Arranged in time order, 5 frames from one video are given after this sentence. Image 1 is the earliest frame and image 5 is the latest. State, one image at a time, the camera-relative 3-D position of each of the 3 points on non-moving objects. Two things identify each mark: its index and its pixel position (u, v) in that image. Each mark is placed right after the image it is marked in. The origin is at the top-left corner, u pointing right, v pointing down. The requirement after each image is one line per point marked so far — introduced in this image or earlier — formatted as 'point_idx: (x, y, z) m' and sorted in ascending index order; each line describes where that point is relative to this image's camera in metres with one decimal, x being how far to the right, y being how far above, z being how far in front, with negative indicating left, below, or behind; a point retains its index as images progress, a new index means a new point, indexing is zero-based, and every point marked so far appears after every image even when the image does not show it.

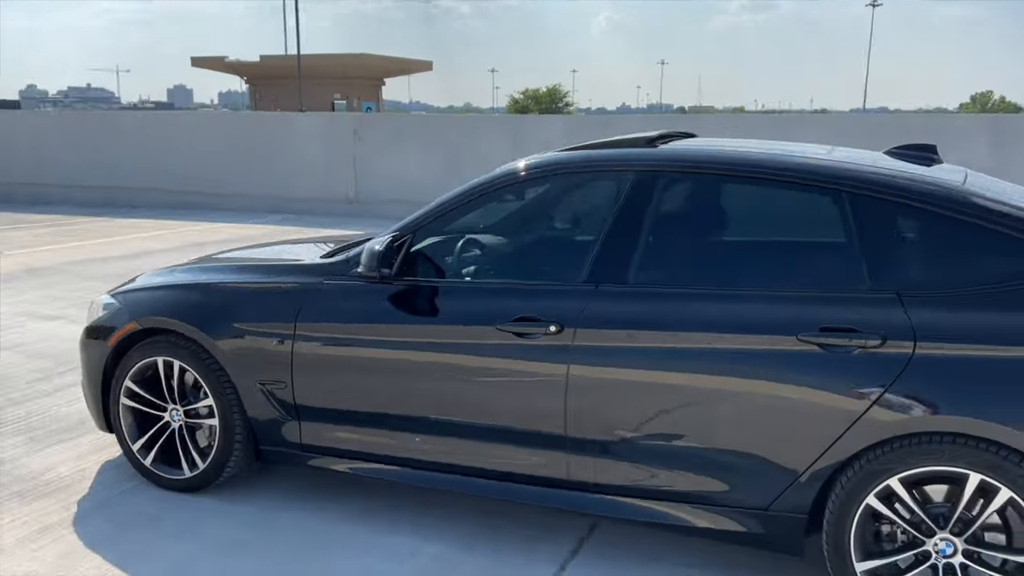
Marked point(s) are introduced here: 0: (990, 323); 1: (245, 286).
0: (+1.4, -0.1, +2.6) m
1: (-1.1, 0.0, +3.6) m
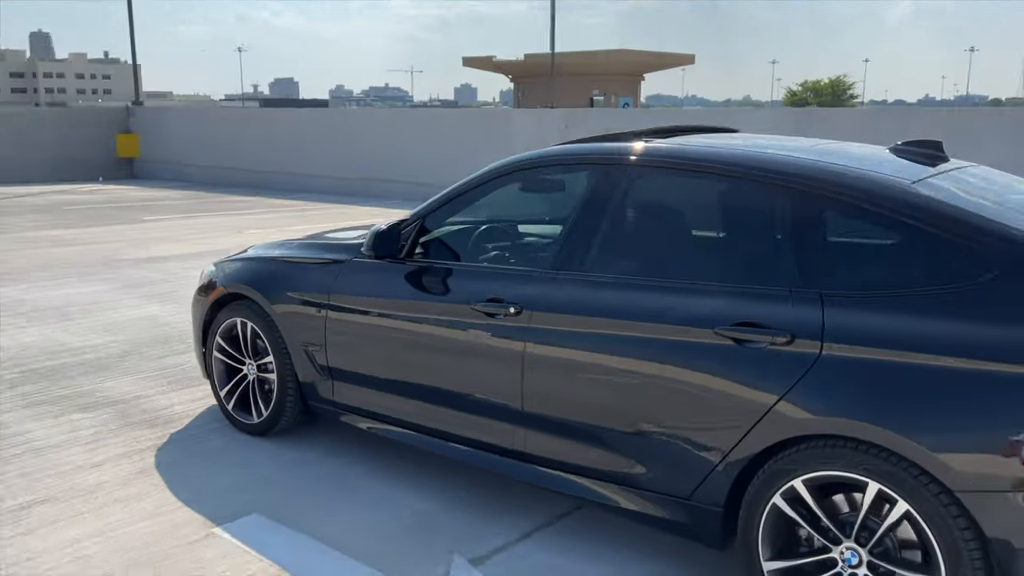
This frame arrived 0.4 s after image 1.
0: (+1.1, -0.1, +2.5) m
1: (-1.0, +0.1, +4.1) m
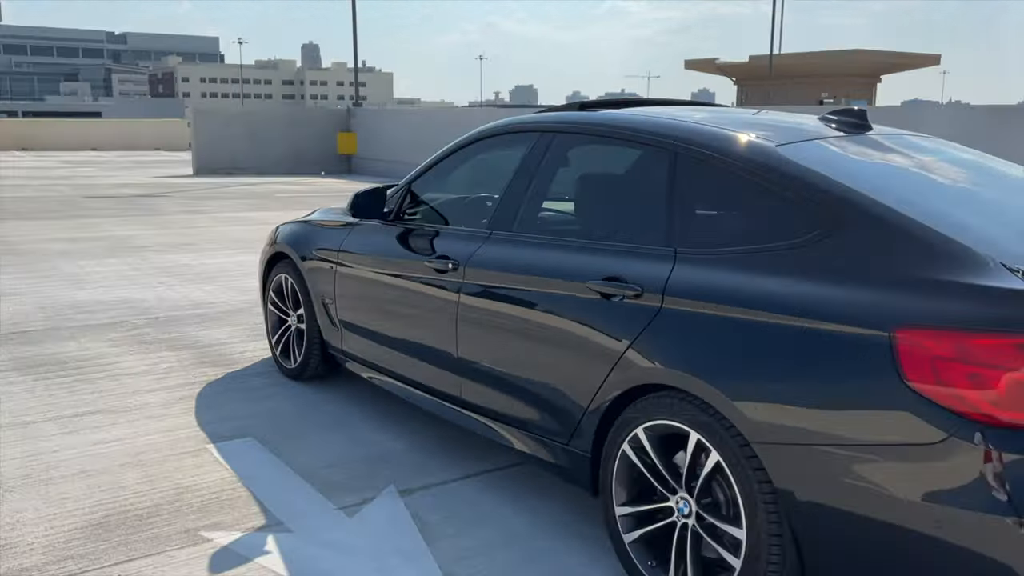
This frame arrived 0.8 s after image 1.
0: (+0.6, 0.0, +2.5) m
1: (-1.0, +0.3, +4.6) m
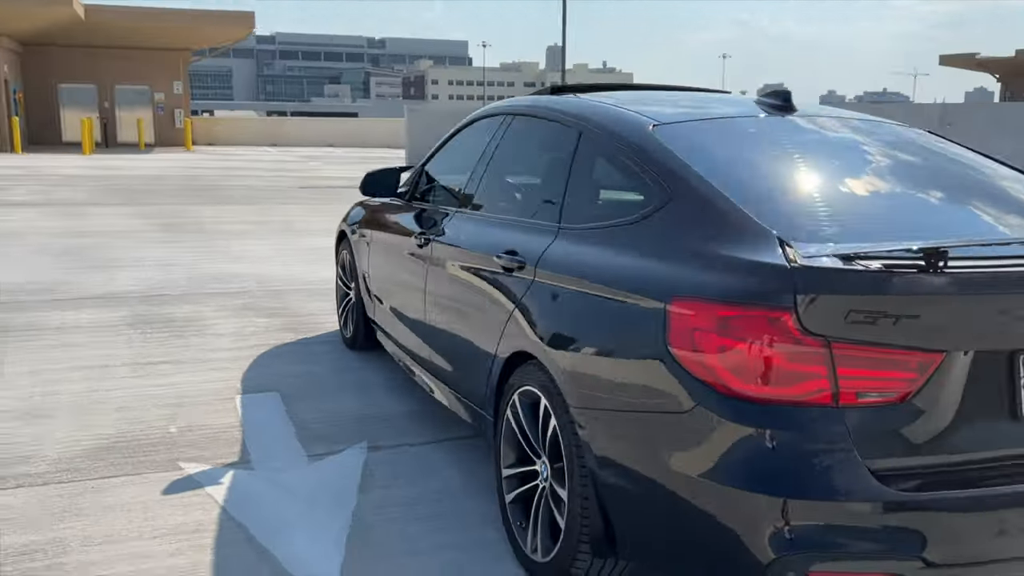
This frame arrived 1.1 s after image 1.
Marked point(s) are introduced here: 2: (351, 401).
0: (+0.2, +0.1, +2.6) m
1: (-0.8, +0.5, +5.0) m
2: (-0.8, -0.6, +4.4) m
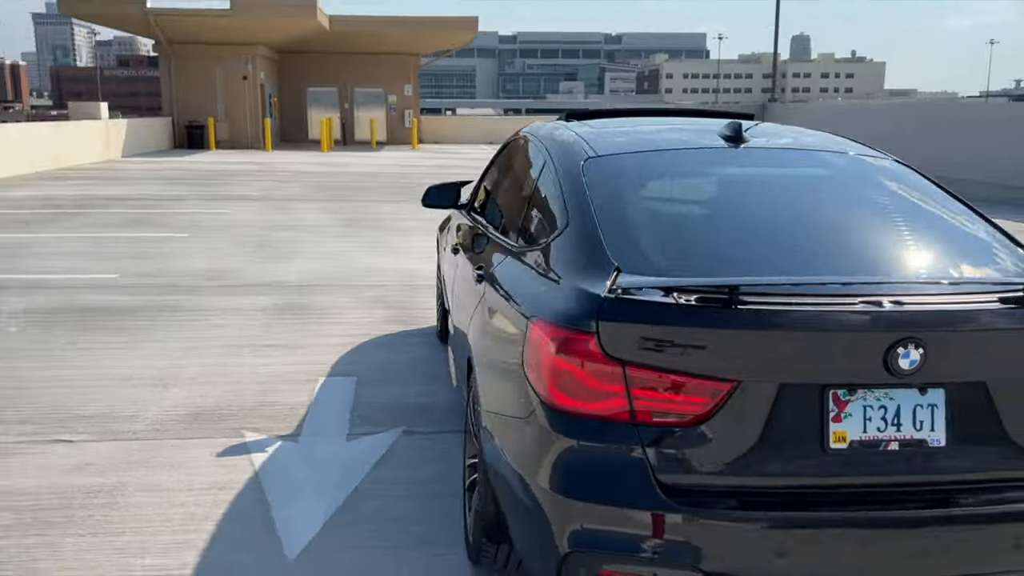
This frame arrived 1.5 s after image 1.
0: (0.0, 0.0, +2.9) m
1: (-0.3, +0.5, +5.5) m
2: (-0.5, -0.6, +4.9) m
